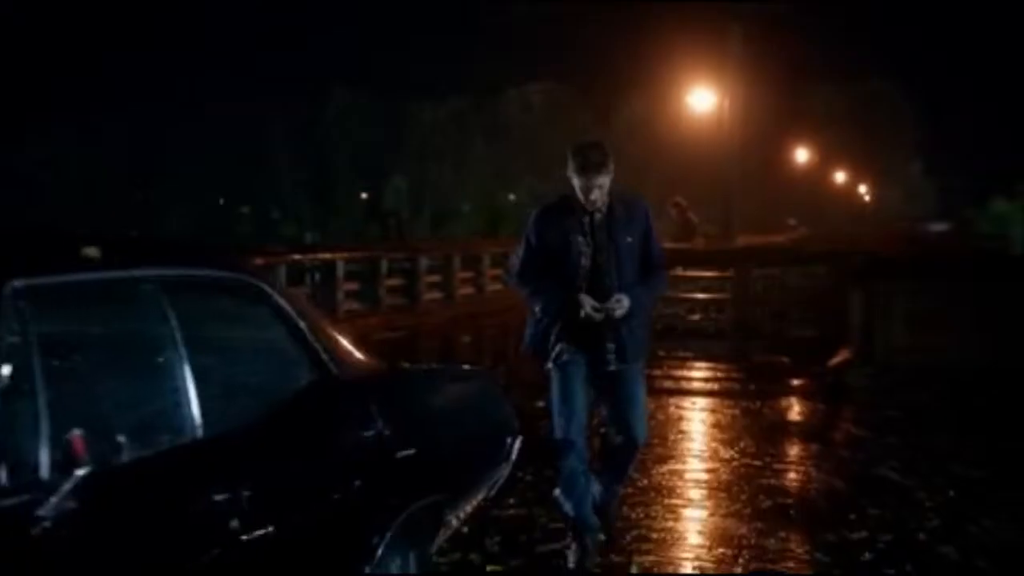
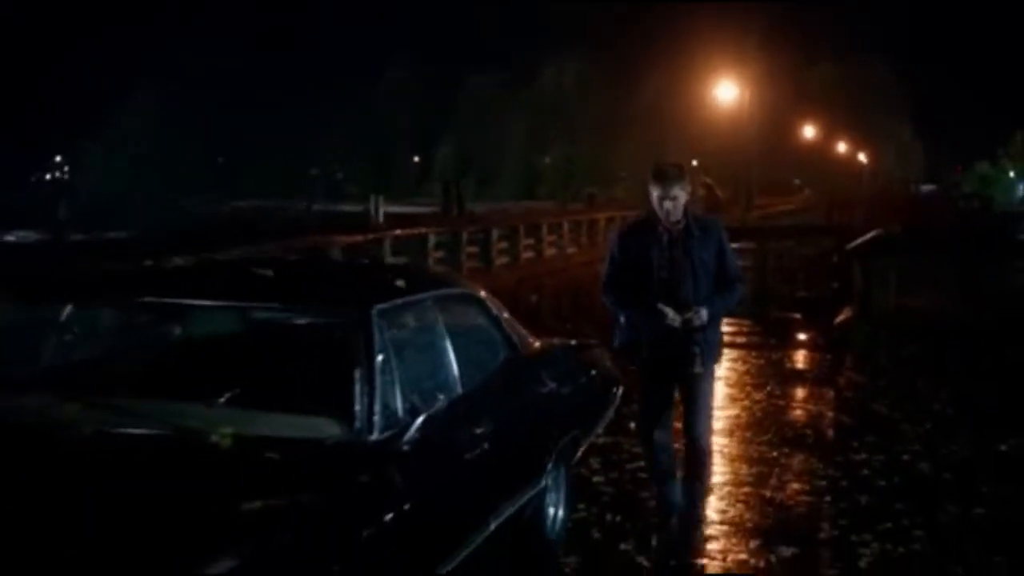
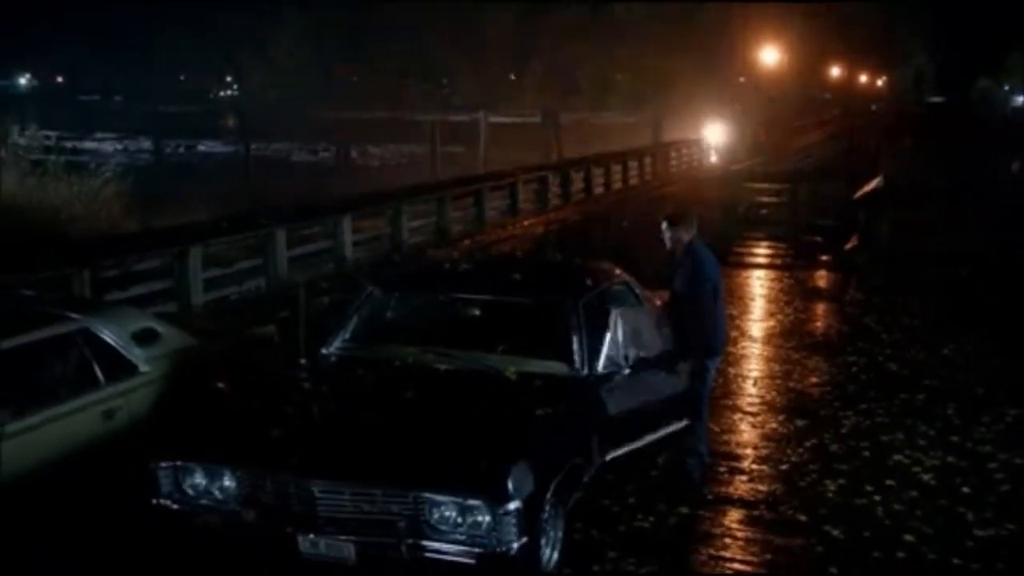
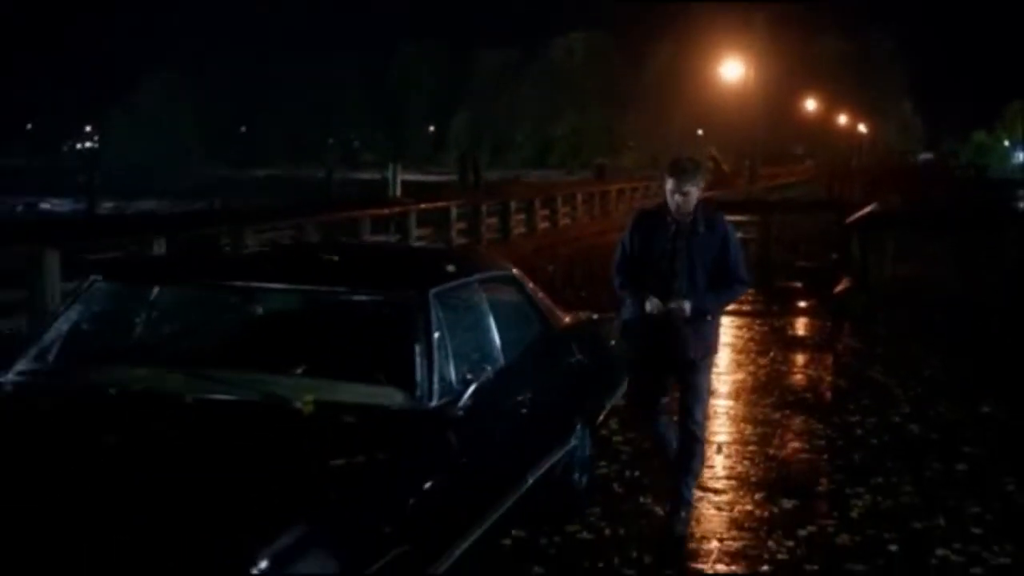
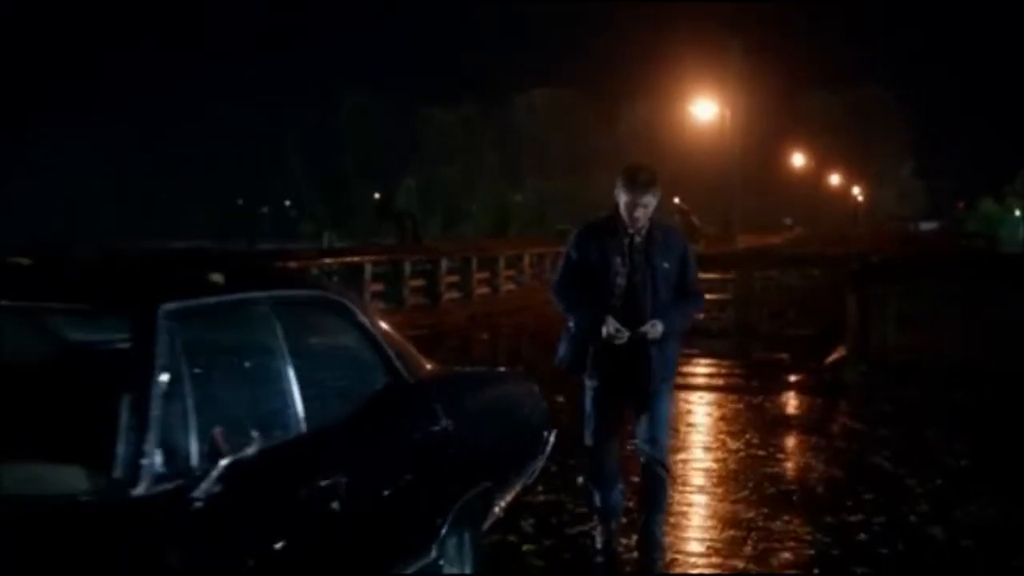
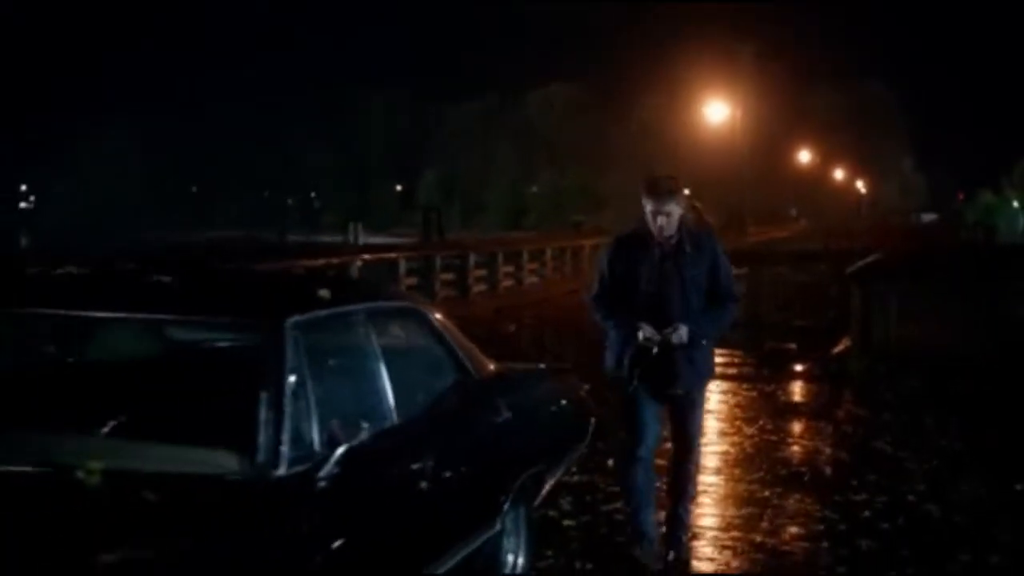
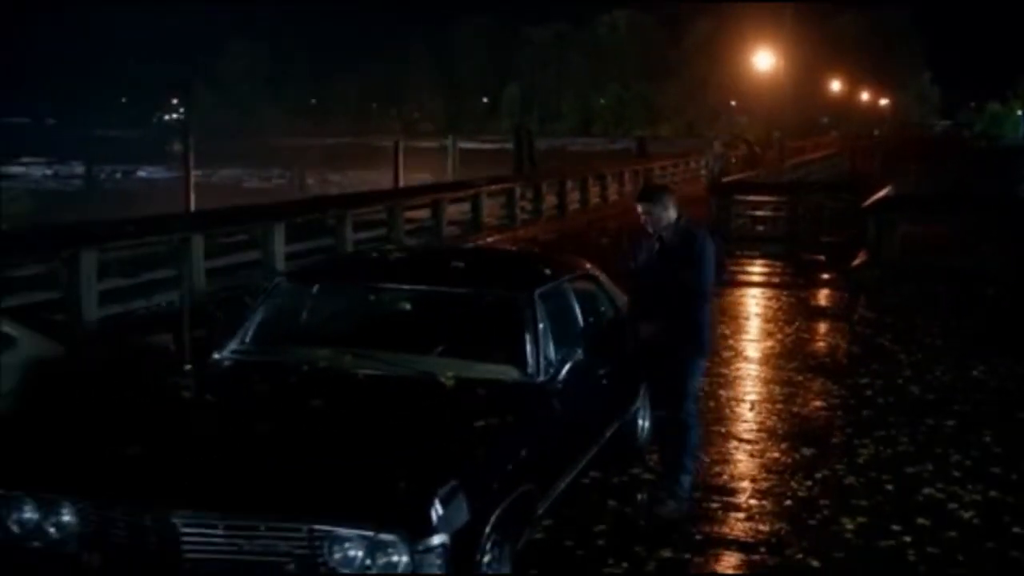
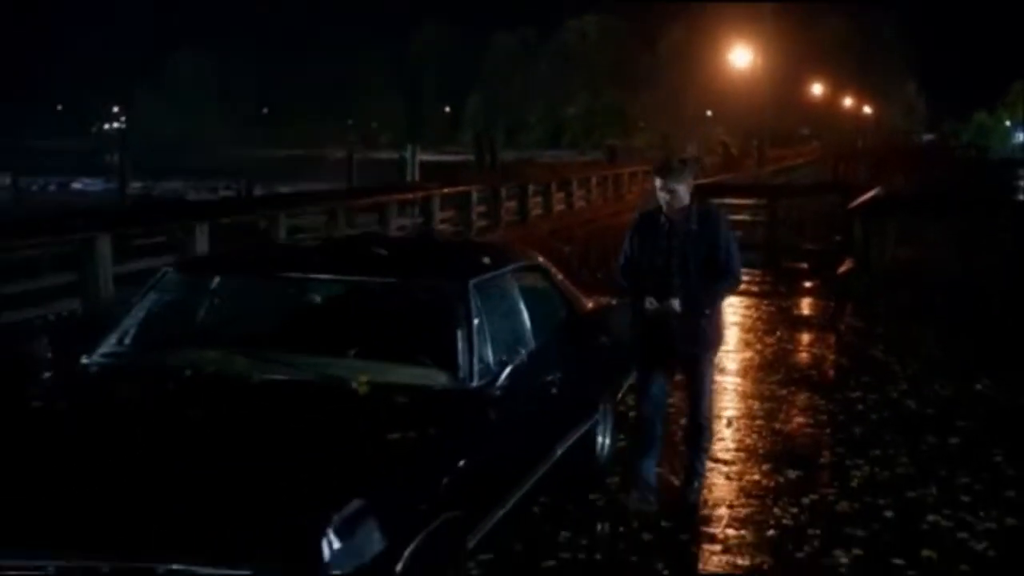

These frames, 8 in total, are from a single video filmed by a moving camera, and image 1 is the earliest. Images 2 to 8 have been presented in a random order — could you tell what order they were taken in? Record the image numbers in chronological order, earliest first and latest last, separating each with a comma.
5, 6, 2, 4, 8, 7, 3
